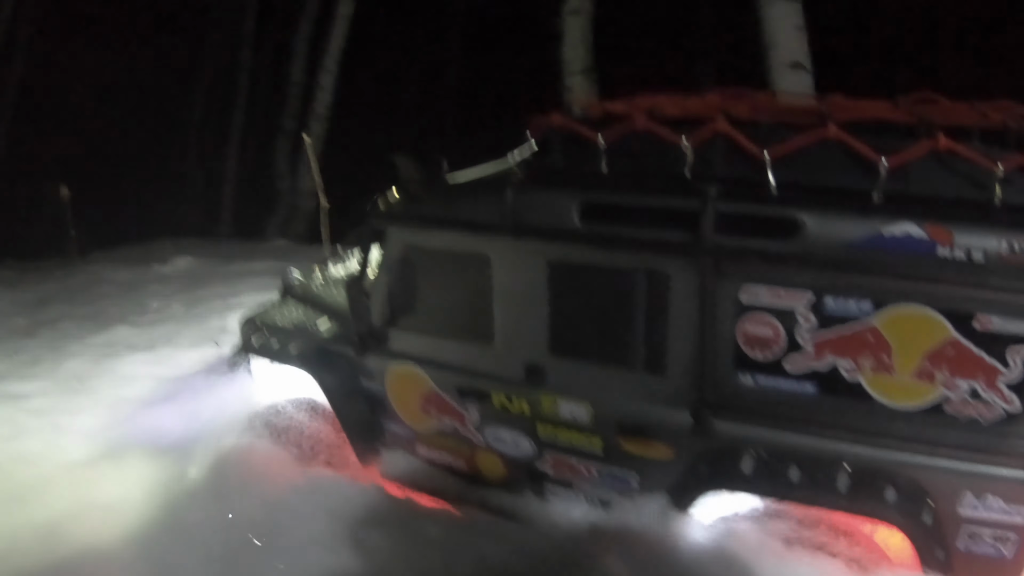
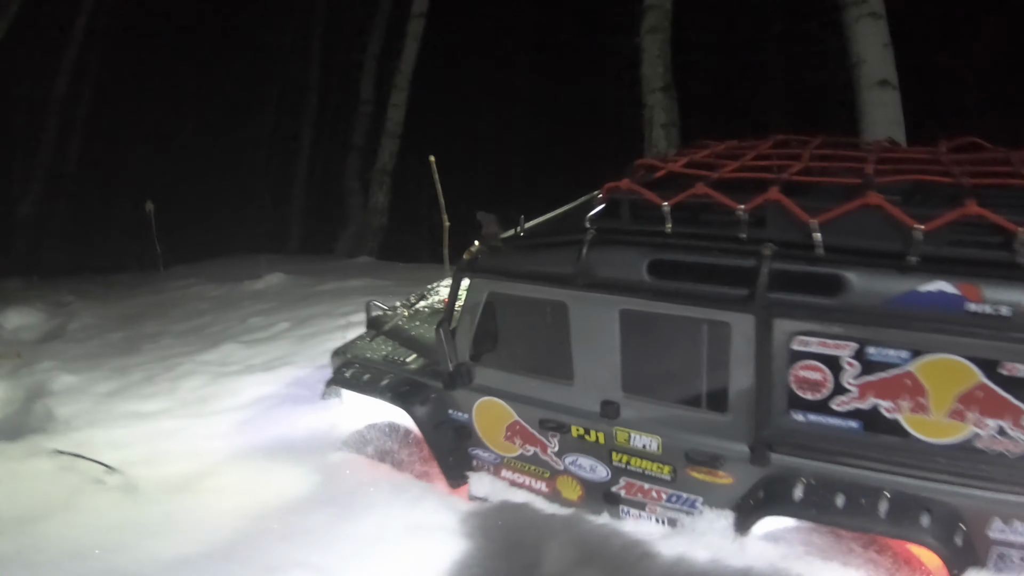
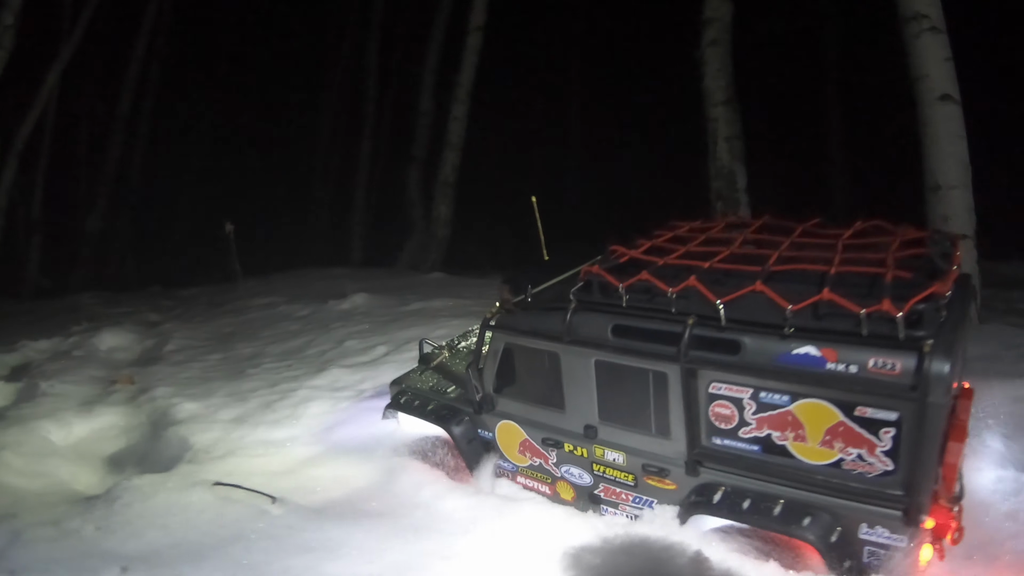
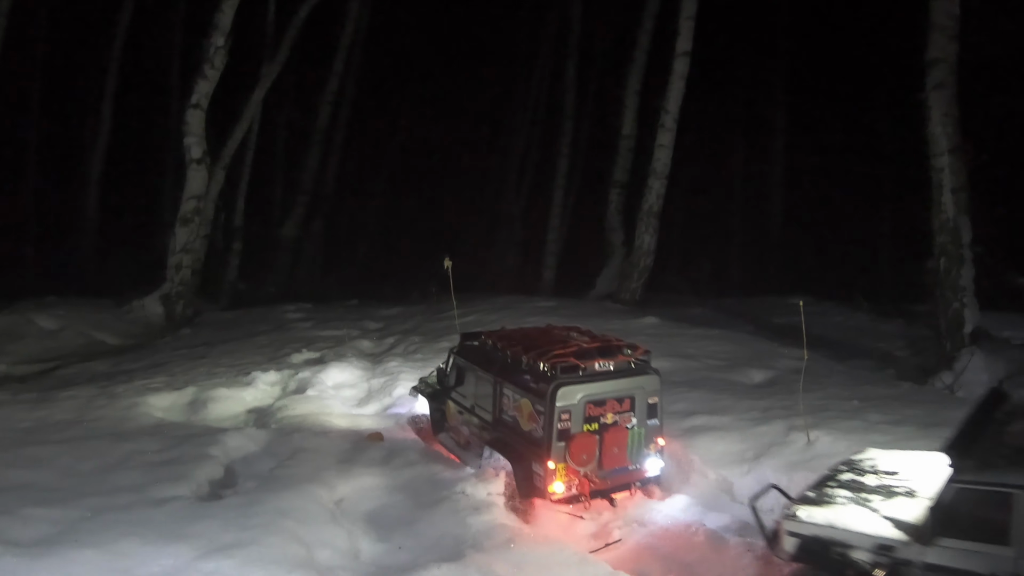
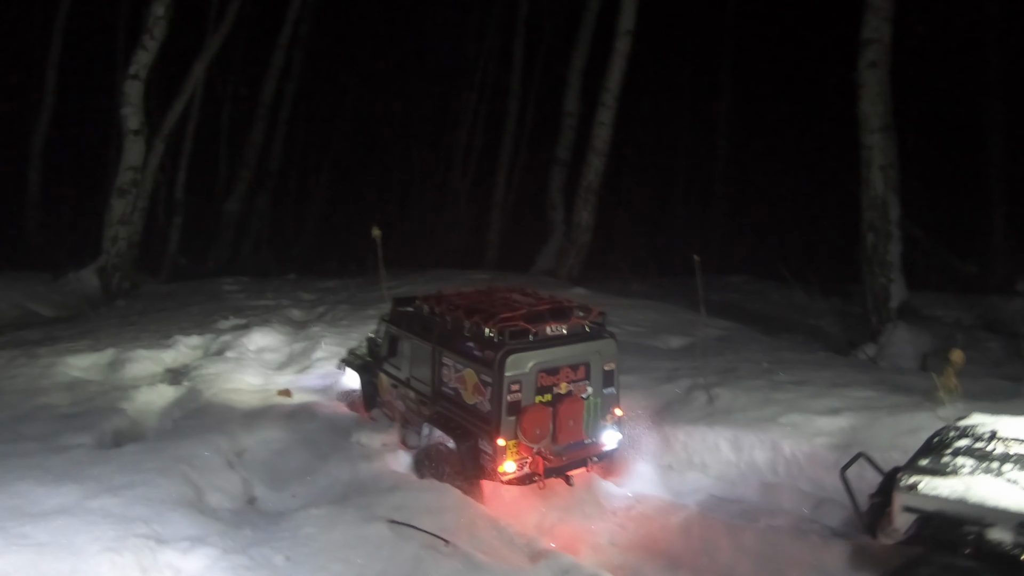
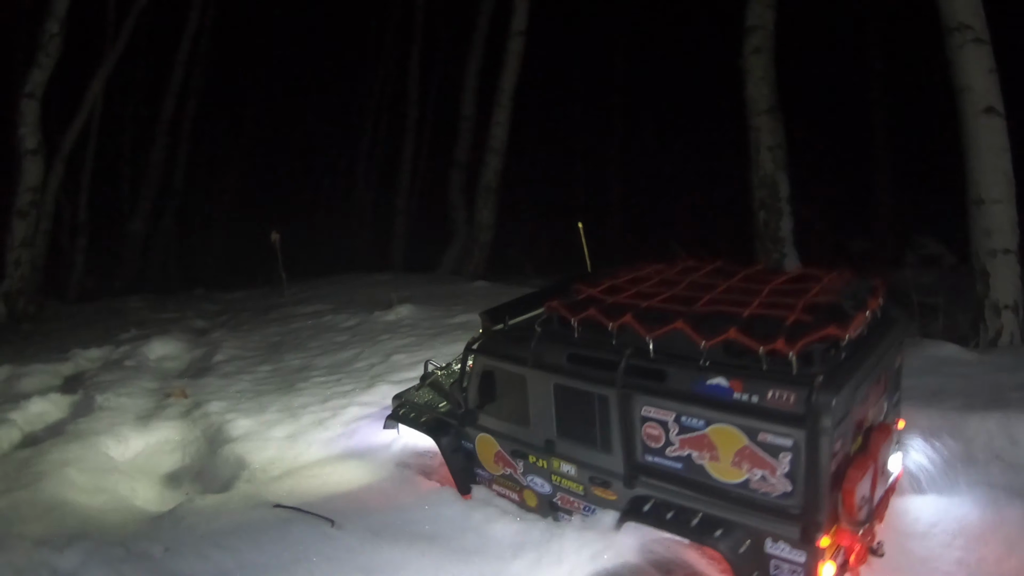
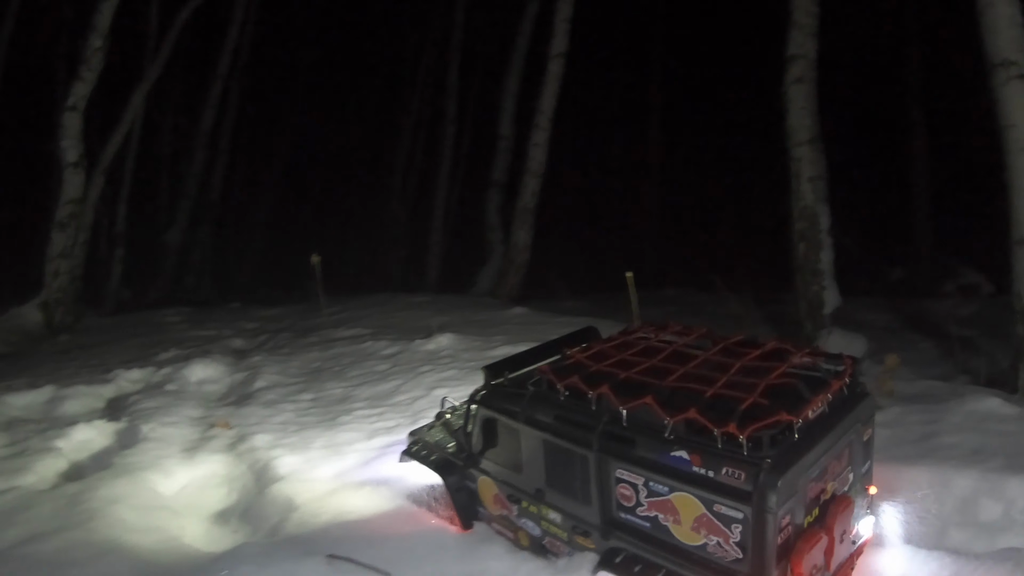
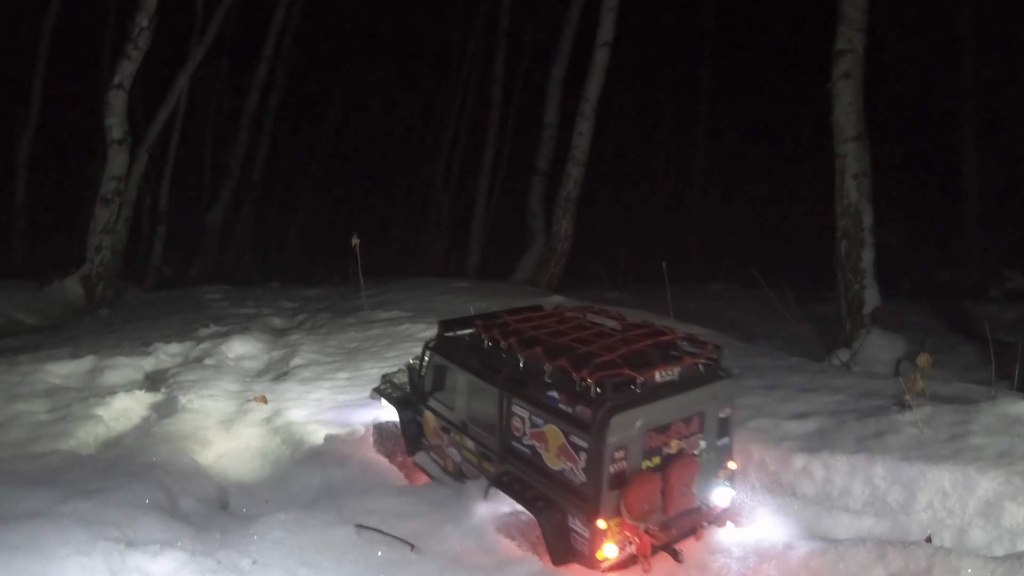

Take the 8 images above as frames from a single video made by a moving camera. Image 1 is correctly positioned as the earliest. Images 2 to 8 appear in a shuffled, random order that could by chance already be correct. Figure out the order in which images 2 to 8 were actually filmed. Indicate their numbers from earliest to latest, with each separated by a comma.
2, 3, 6, 7, 8, 5, 4
